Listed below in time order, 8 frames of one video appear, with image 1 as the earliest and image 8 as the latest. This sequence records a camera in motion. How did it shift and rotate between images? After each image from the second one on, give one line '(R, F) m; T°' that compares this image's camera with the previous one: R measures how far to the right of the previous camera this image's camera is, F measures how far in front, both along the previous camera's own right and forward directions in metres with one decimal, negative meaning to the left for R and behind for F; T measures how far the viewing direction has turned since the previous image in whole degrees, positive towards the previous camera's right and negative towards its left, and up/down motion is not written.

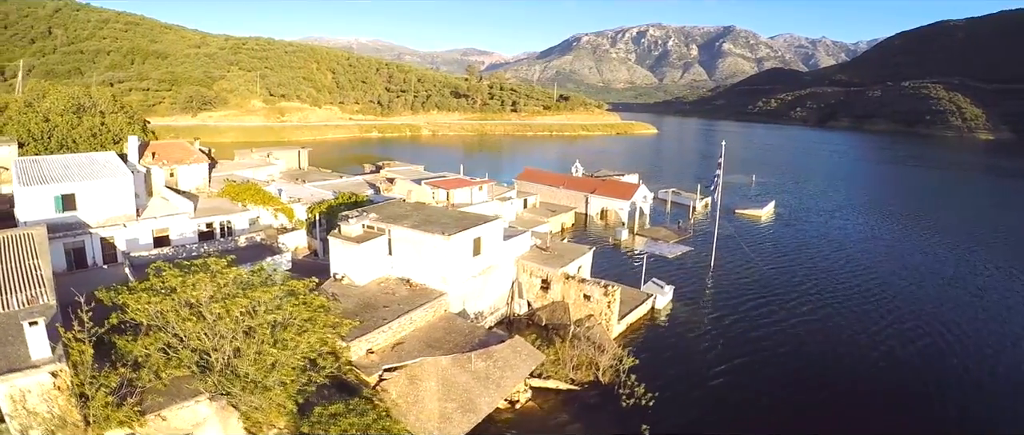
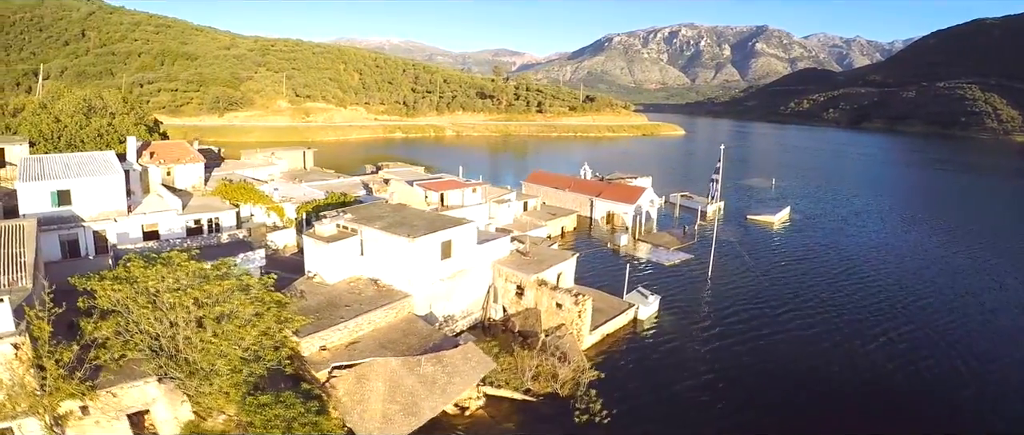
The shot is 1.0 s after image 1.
(+2.9, +0.7) m; -3°
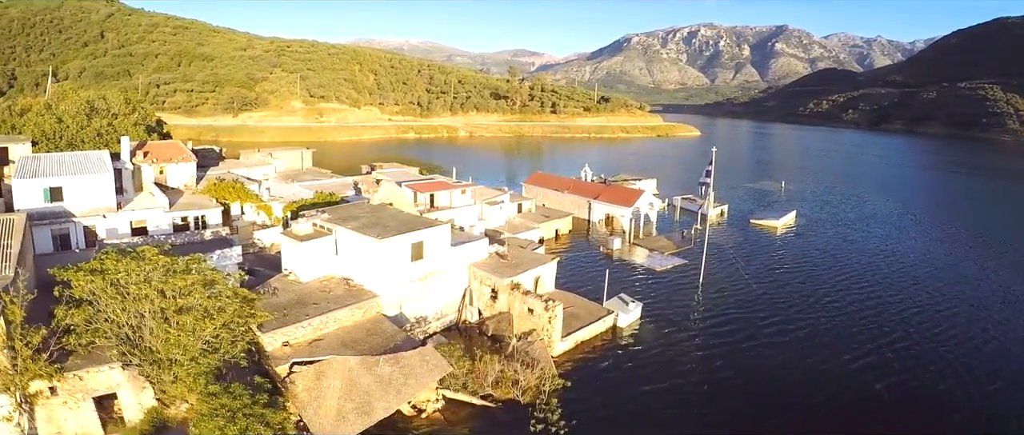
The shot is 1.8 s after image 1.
(+2.2, +0.4) m; -2°
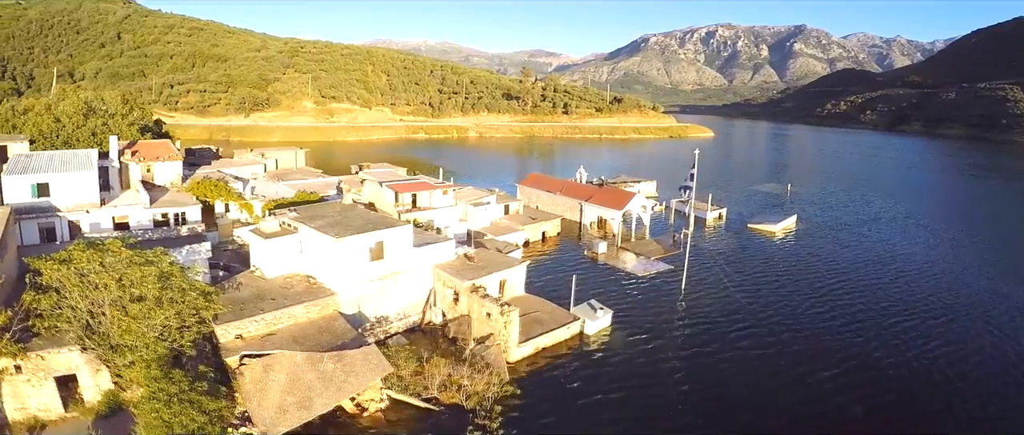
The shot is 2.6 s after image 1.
(+2.7, +0.3) m; -2°
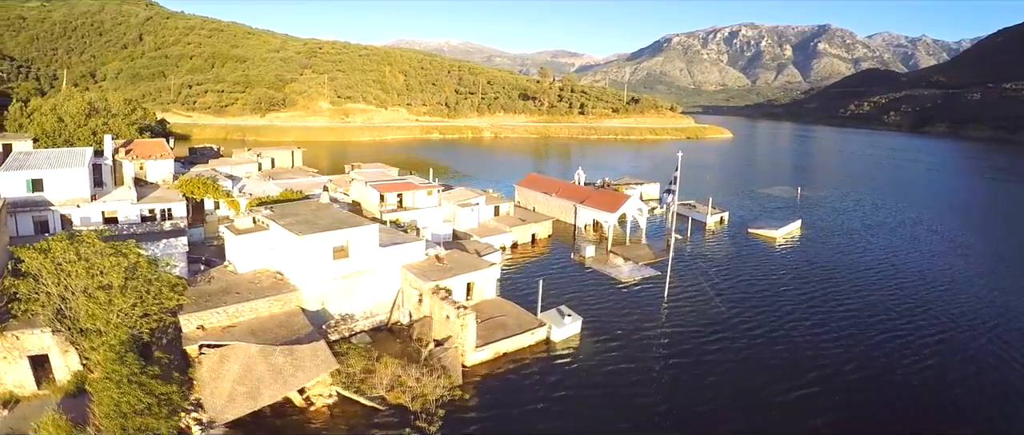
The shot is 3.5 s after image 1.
(+2.8, +0.4) m; -2°
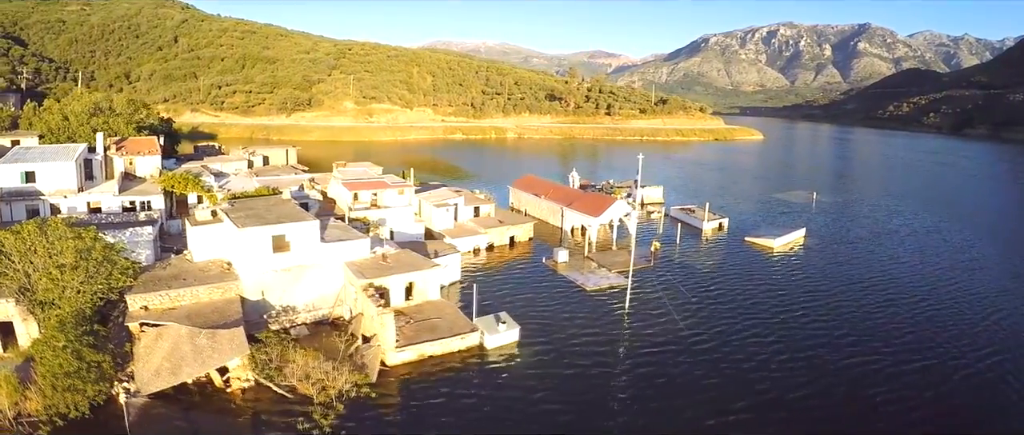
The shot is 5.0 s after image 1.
(+4.9, +0.5) m; -4°
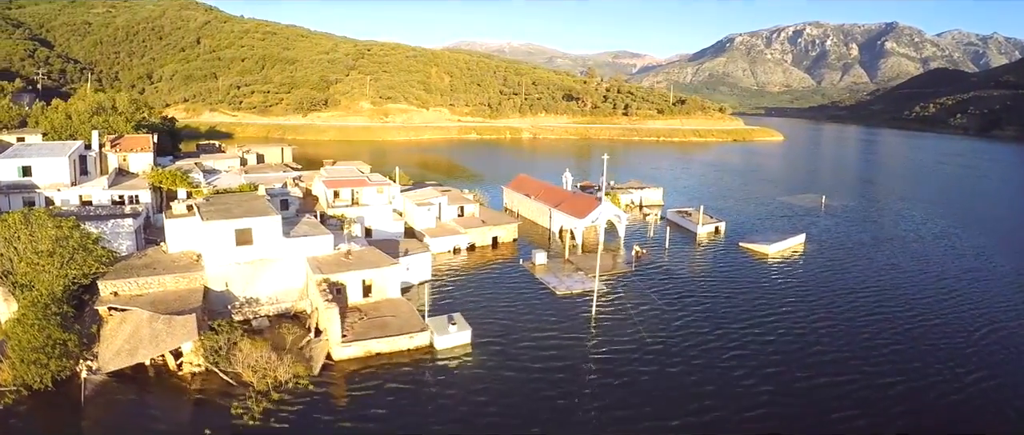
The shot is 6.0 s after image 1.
(+3.4, +0.2) m; -3°
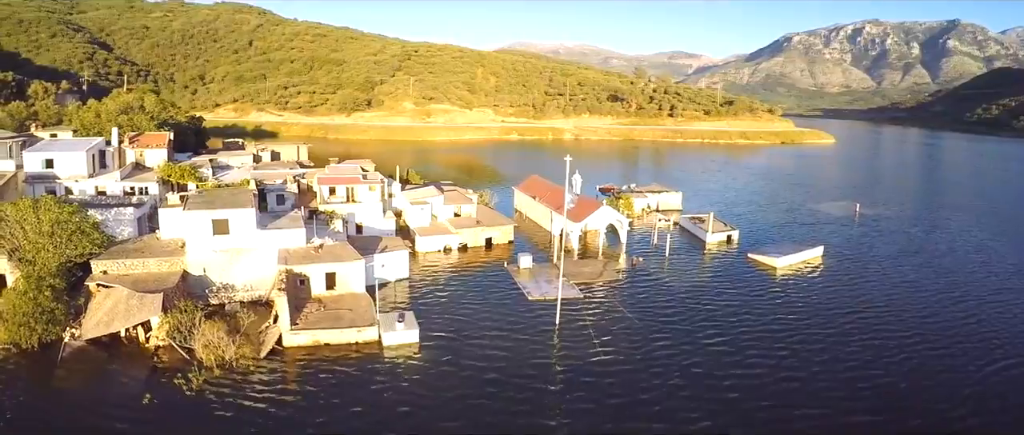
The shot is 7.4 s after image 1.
(+4.8, +0.5) m; -6°
